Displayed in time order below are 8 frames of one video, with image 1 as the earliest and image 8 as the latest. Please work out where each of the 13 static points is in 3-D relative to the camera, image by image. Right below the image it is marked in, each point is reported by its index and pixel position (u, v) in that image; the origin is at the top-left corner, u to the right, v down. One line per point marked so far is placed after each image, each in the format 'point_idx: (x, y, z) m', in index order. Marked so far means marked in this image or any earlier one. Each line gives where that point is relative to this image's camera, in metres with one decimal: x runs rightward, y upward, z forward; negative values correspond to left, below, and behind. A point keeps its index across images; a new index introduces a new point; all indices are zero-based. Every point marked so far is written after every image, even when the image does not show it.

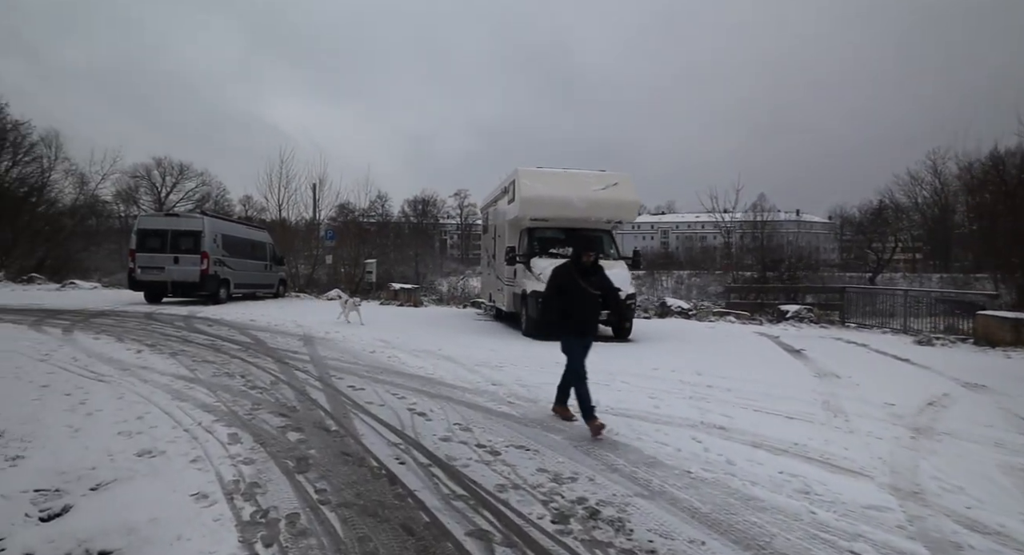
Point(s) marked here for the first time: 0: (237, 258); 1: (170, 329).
0: (-9.0, +0.6, +16.8) m
1: (-6.8, -1.0, +10.2) m
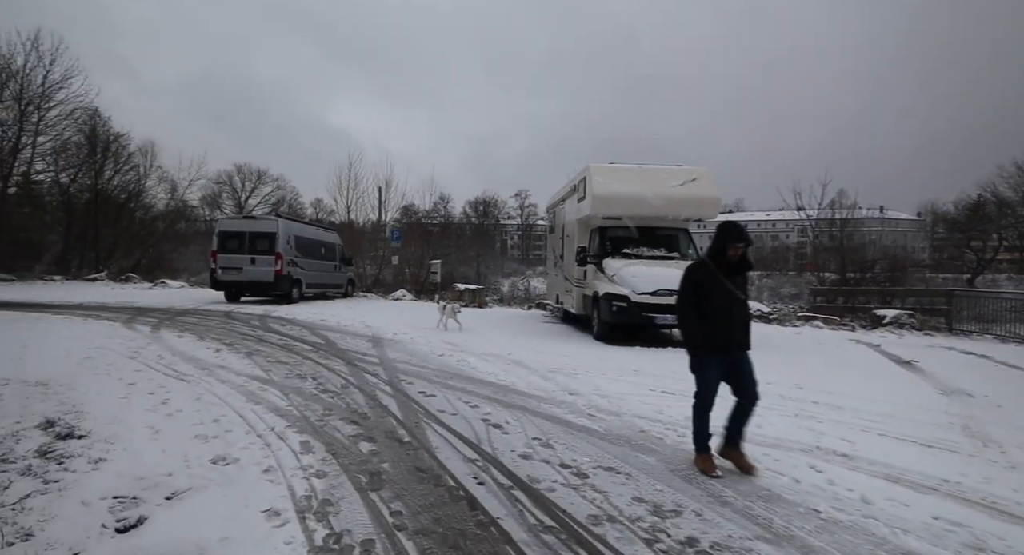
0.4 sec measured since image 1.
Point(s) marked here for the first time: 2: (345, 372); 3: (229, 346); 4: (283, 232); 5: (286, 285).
0: (-6.9, +0.6, +17.3) m
1: (-5.4, -1.1, +10.5) m
2: (-2.3, -1.3, +7.0) m
3: (-4.7, -1.2, +8.5) m
4: (-7.1, +1.4, +15.8) m
5: (-7.0, -0.3, +15.9) m
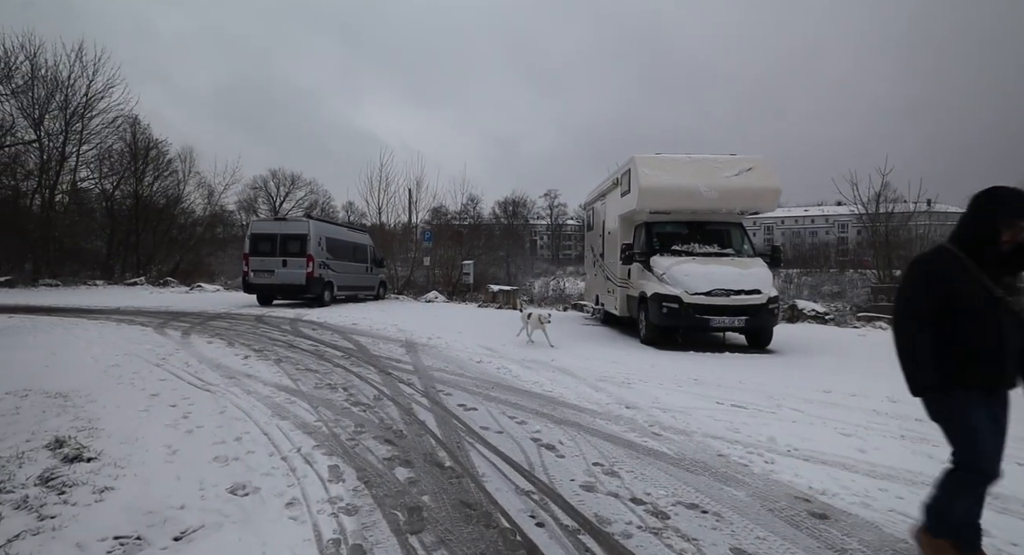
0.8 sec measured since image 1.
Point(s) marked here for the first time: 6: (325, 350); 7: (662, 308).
0: (-5.7, +0.6, +17.0) m
1: (-4.7, -1.1, +10.2) m
2: (-1.7, -1.3, +6.5) m
3: (-4.1, -1.2, +8.1) m
4: (-6.0, +1.3, +15.5) m
5: (-5.9, -0.3, +15.7) m
6: (-3.1, -1.2, +8.5) m
7: (+2.6, -0.5, +8.8) m
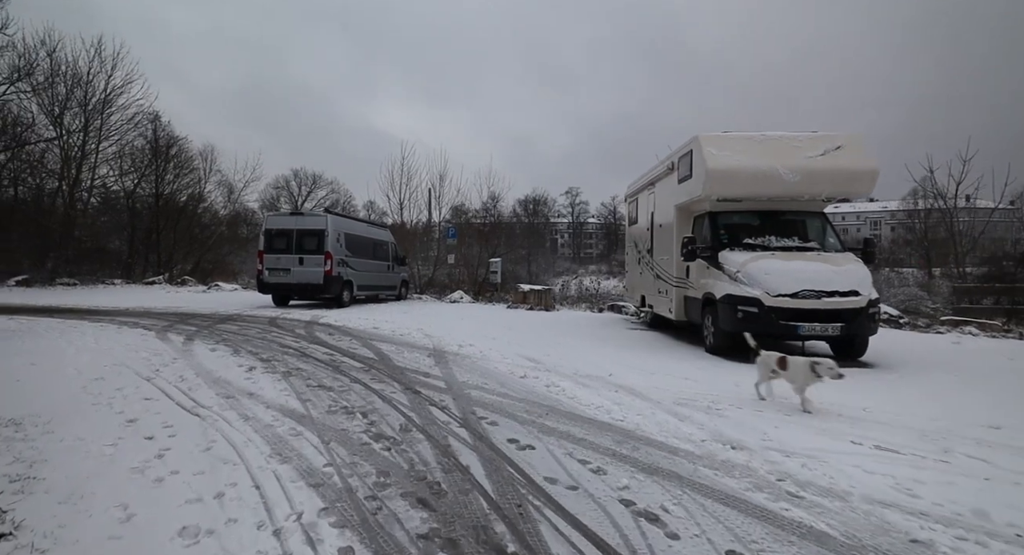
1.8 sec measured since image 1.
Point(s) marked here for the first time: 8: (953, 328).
0: (-4.7, +0.6, +15.9) m
1: (-3.9, -1.1, +9.1) m
2: (-1.1, -1.3, +5.3) m
3: (-3.4, -1.2, +7.0) m
4: (-5.1, +1.4, +14.5) m
5: (-5.0, -0.3, +14.6) m
6: (-2.4, -1.2, +7.3) m
7: (+3.2, -0.5, +7.4) m
8: (+10.3, -1.2, +12.0) m
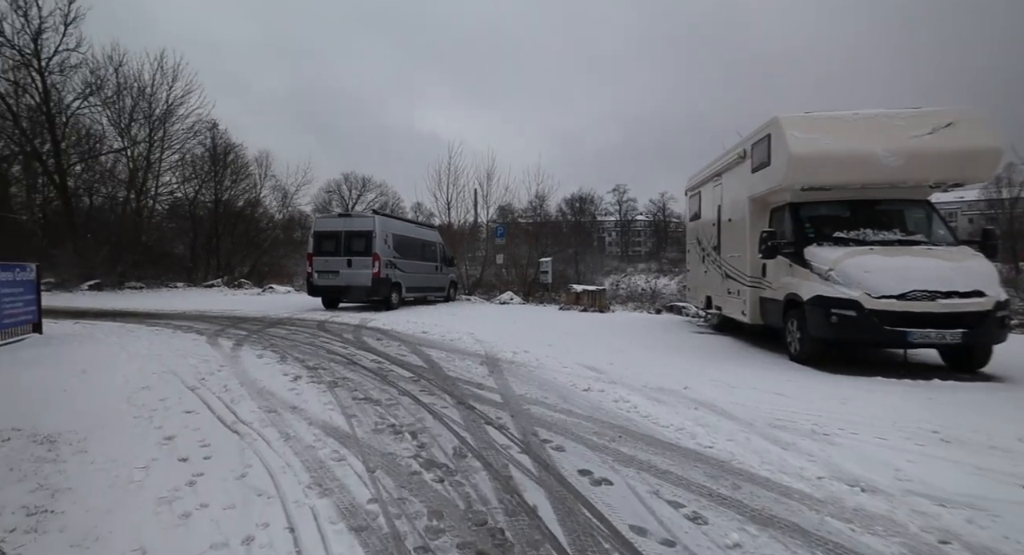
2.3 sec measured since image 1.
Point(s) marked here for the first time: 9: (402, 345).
0: (-3.2, +0.5, +15.7) m
1: (-3.0, -1.1, +8.7) m
2: (-0.5, -1.3, +4.7) m
3: (-2.6, -1.2, +6.7) m
4: (-3.7, +1.3, +14.2) m
5: (-3.6, -0.3, +14.4) m
6: (-1.6, -1.2, +6.9) m
7: (+4.0, -0.5, +6.5) m
8: (+11.4, -1.1, +10.4) m
9: (-1.8, -1.1, +8.6) m
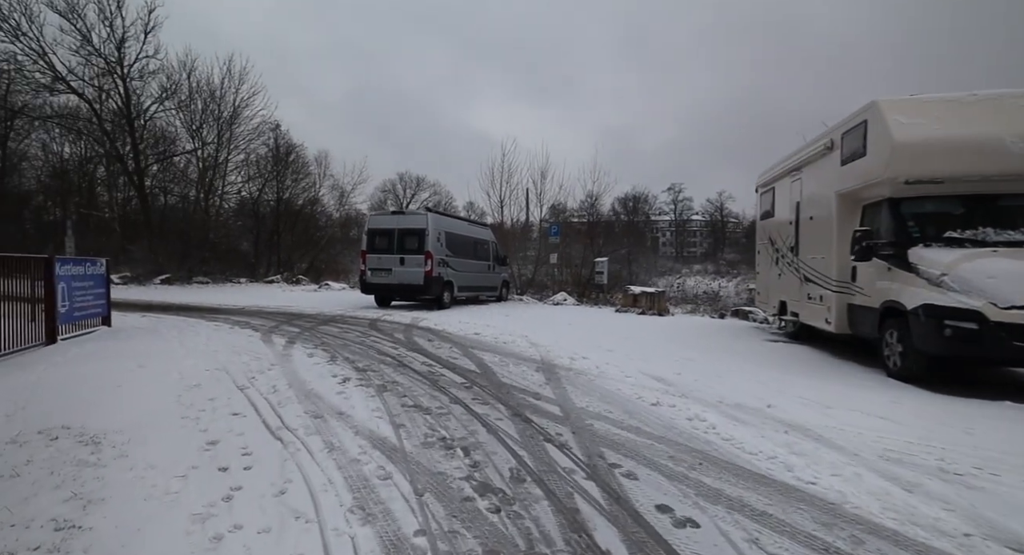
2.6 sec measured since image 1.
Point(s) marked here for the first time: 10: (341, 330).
0: (-1.6, +0.6, +15.4) m
1: (-2.1, -1.1, +8.5) m
2: (0.0, -1.3, +4.3) m
3: (-1.9, -1.2, +6.4) m
4: (-2.2, +1.4, +14.1) m
5: (-2.1, -0.3, +14.2) m
6: (-0.9, -1.2, +6.5) m
7: (+4.7, -0.6, +5.6) m
8: (+12.4, -1.2, +8.7) m
9: (-1.0, -1.1, +8.2) m
10: (-3.3, -1.0, +9.9) m
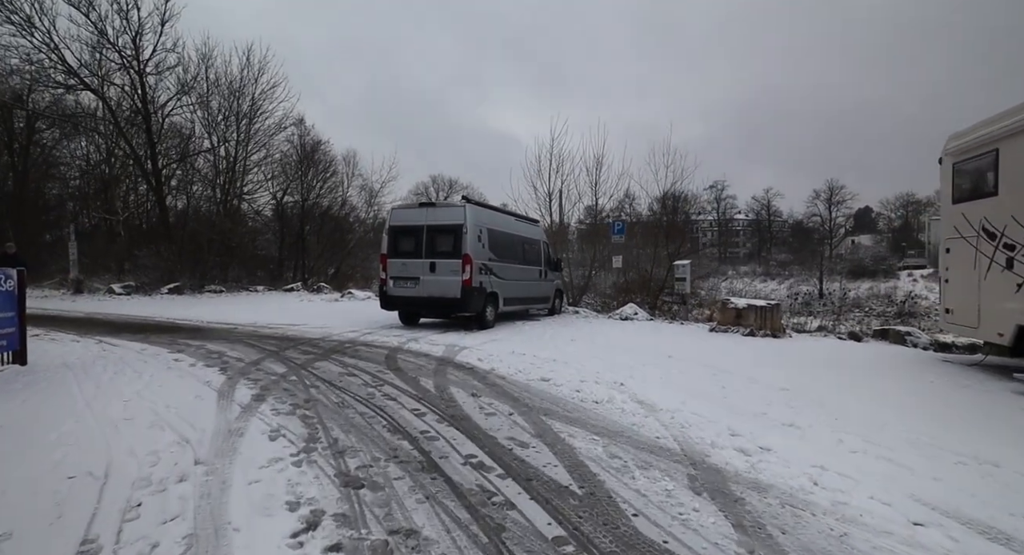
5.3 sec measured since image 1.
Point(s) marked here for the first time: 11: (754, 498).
0: (-0.2, +0.3, +12.2) m
1: (-1.1, -1.3, +5.3) m
2: (+0.7, -1.5, +0.9) m
3: (-1.1, -1.4, +3.2) m
4: (-0.9, +1.1, +10.8) m
5: (-0.7, -0.5, +10.9) m
6: (0.0, -1.4, +3.2) m
7: (+5.5, -0.7, +1.9) m
8: (+13.4, -1.3, +4.6) m
9: (0.0, -1.3, +4.9) m
10: (-2.2, -1.2, +6.8) m
11: (+1.5, -1.4, +3.3) m
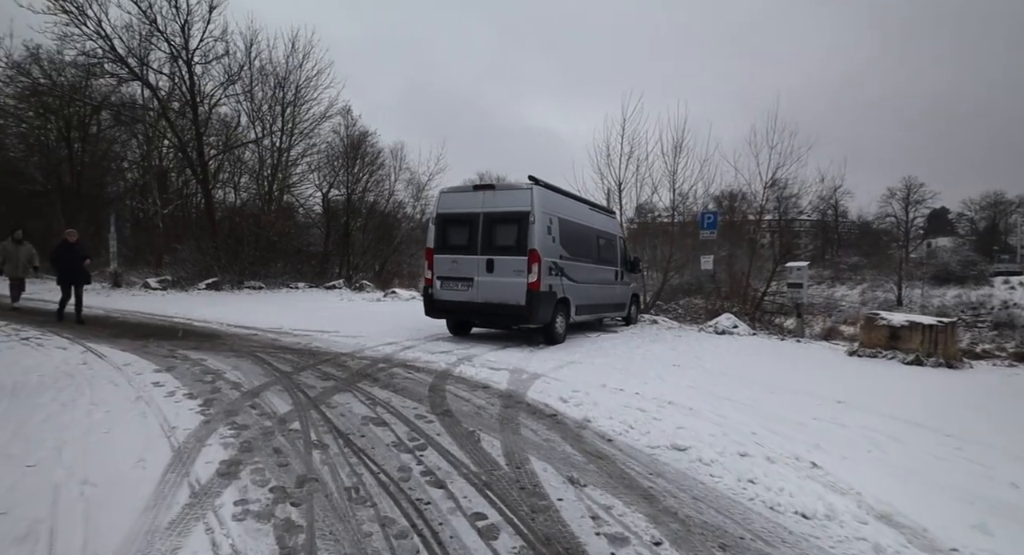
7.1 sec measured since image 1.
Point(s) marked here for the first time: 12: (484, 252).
0: (+1.3, +0.3, +9.8) m
1: (-0.3, -1.3, +3.0) m
2: (+1.1, -1.6, -1.5) m
3: (-0.4, -1.4, +0.9) m
4: (+0.5, +1.1, +8.5) m
5: (+0.6, -0.6, +8.6) m
6: (+0.6, -1.4, +0.9) m
7: (+6.0, -0.8, -0.9) m
8: (+14.1, -1.6, +1.1) m
9: (+0.8, -1.3, +2.6) m
10: (-1.3, -1.2, +4.6) m
11: (+2.2, -1.4, +0.8) m
12: (-0.5, +0.4, +8.7) m
